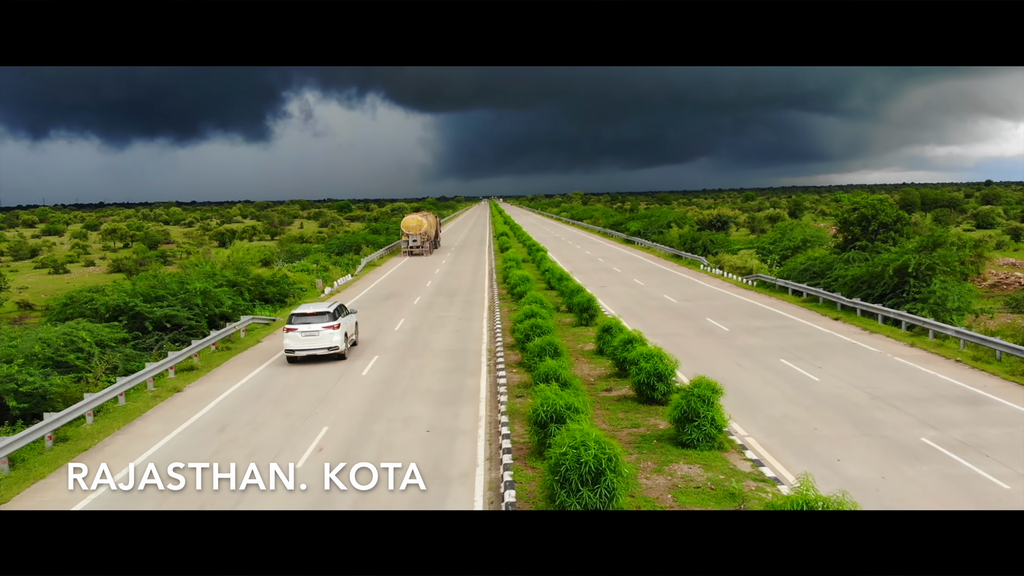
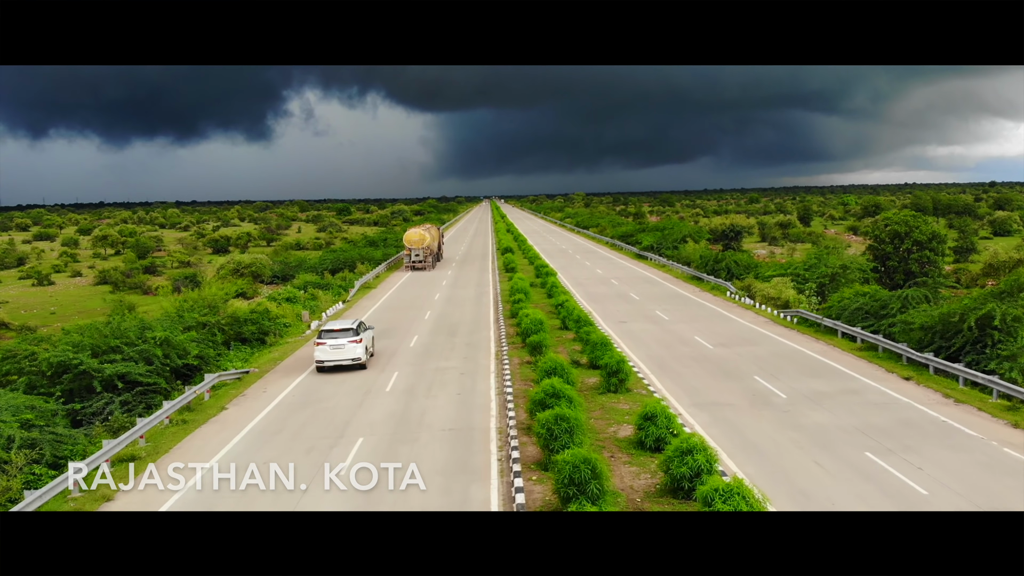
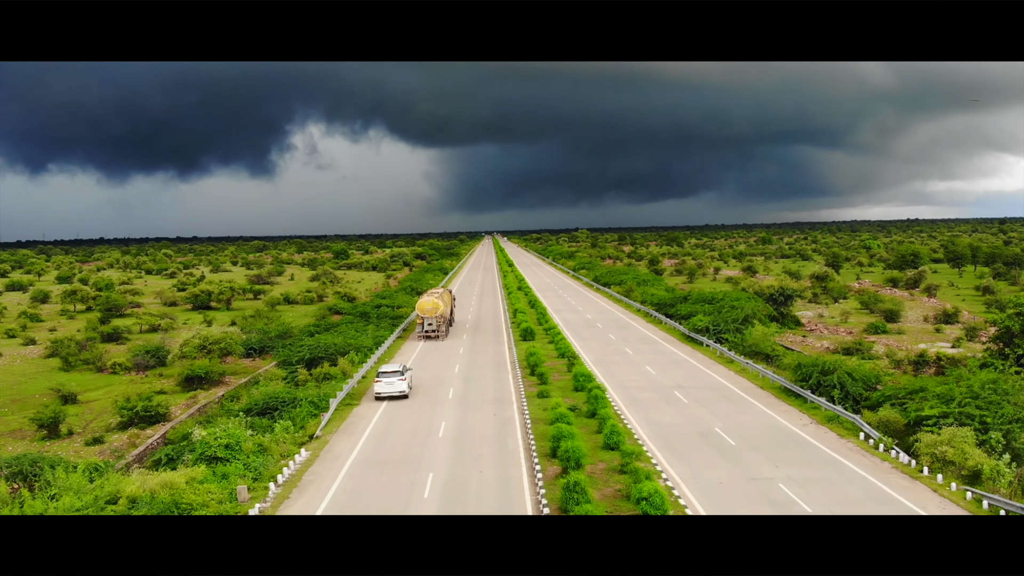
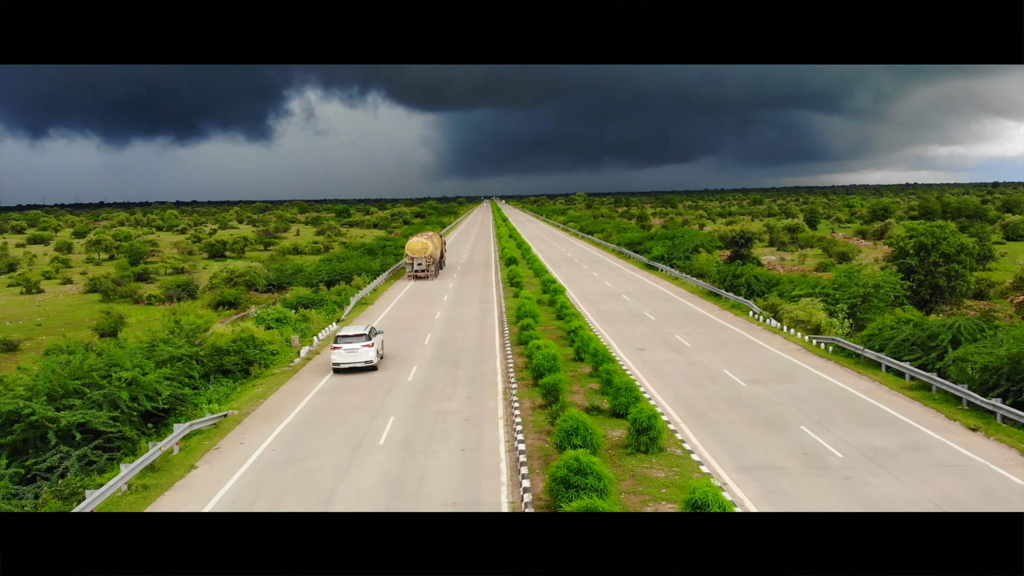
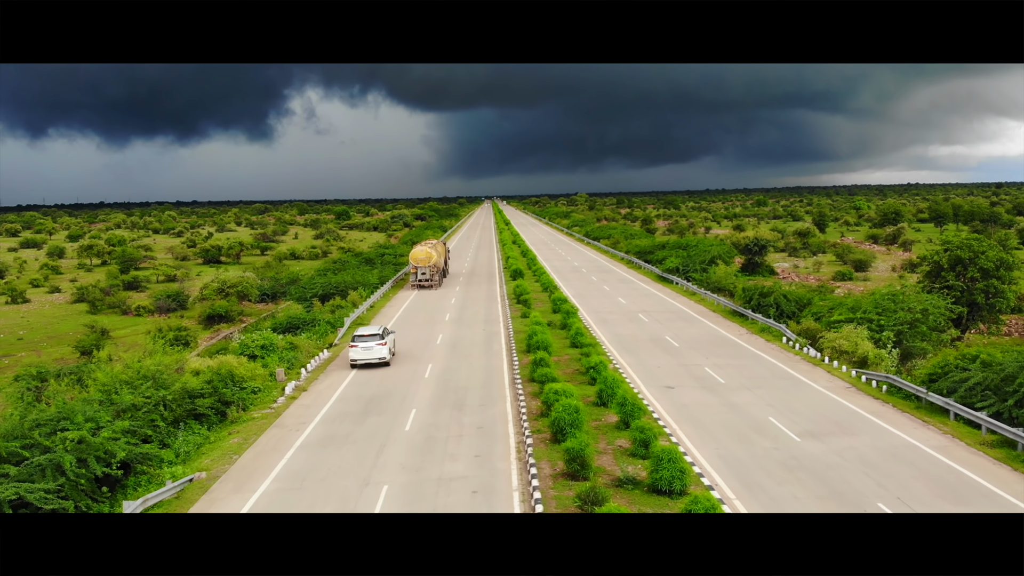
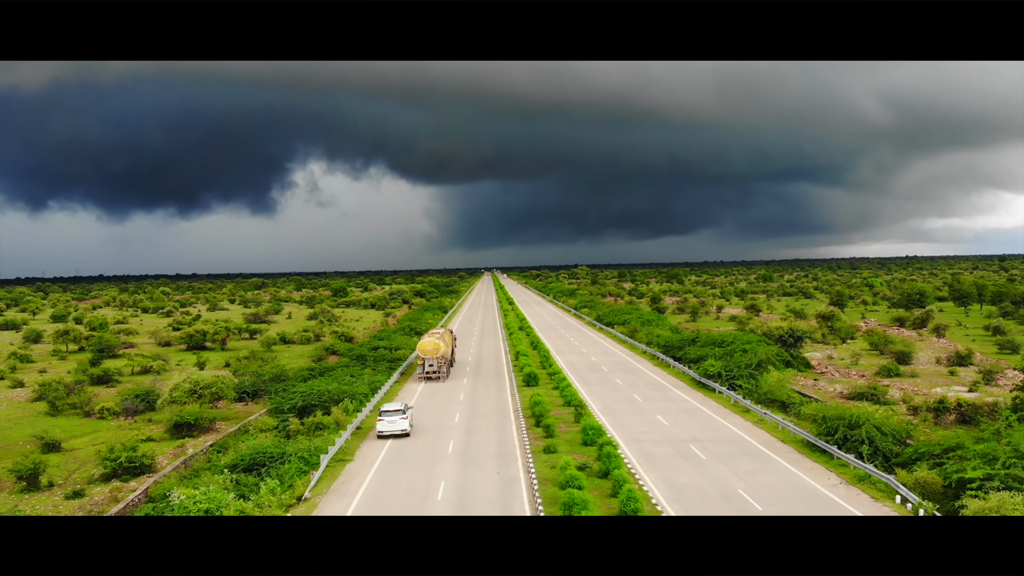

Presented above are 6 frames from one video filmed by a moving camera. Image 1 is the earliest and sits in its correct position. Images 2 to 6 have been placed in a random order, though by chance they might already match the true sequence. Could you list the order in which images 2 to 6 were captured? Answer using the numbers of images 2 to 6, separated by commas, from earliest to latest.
2, 4, 5, 3, 6
